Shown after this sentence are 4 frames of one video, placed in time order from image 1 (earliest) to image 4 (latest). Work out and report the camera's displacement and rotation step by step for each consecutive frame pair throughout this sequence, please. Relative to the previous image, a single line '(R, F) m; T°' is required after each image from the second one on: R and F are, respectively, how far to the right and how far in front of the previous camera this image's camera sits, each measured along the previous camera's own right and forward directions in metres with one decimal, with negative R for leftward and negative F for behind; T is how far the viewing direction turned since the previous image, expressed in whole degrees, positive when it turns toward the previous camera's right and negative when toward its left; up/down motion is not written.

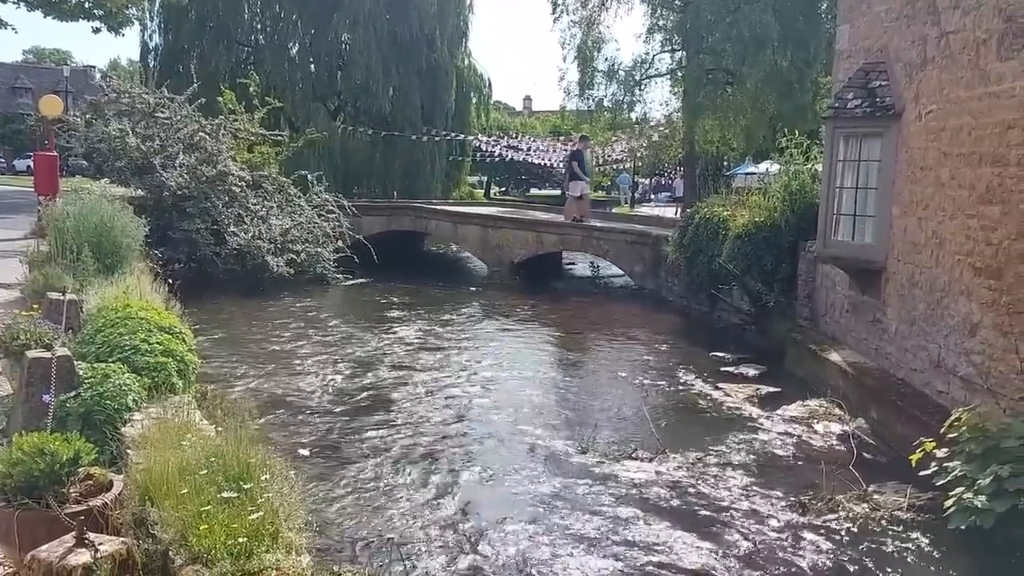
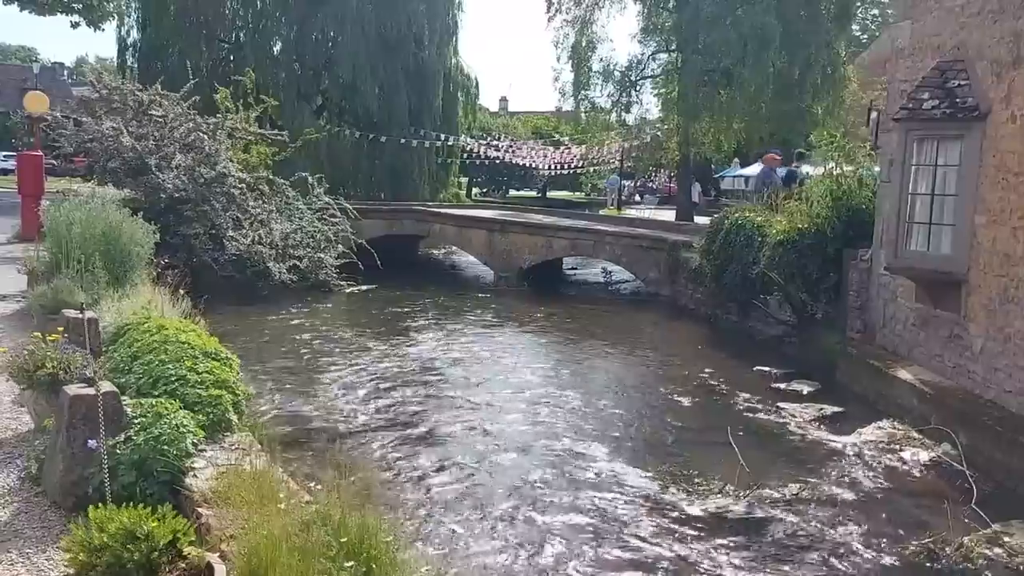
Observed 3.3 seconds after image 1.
(-0.8, +0.7) m; +2°
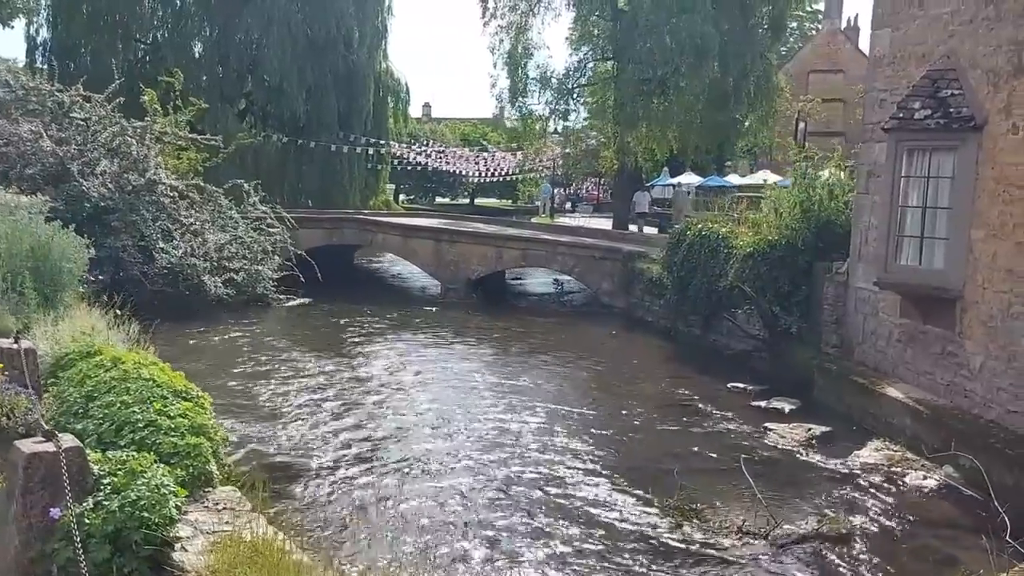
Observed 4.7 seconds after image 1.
(-0.5, +0.6) m; +5°
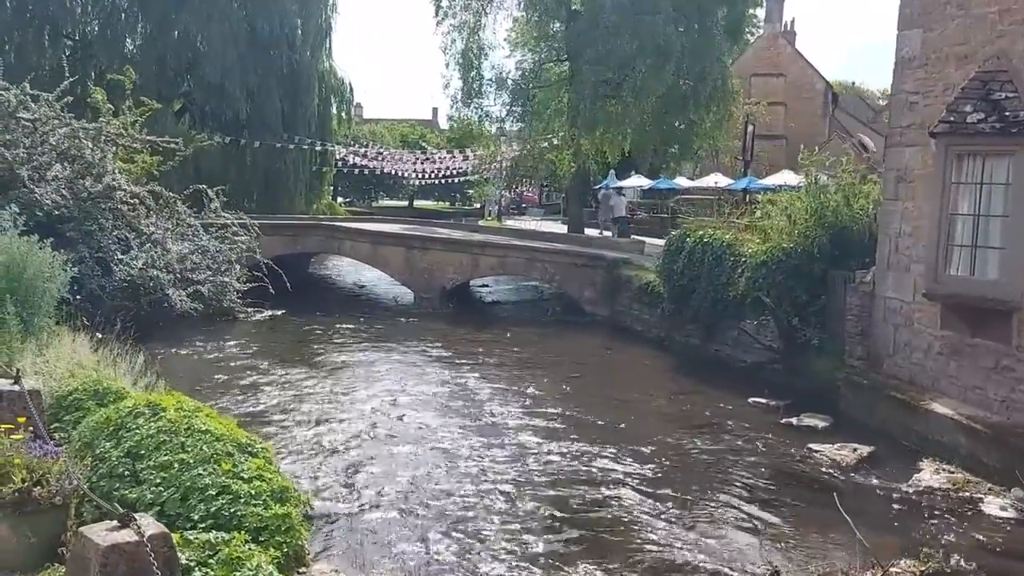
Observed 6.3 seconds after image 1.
(-0.9, +0.7) m; +4°
